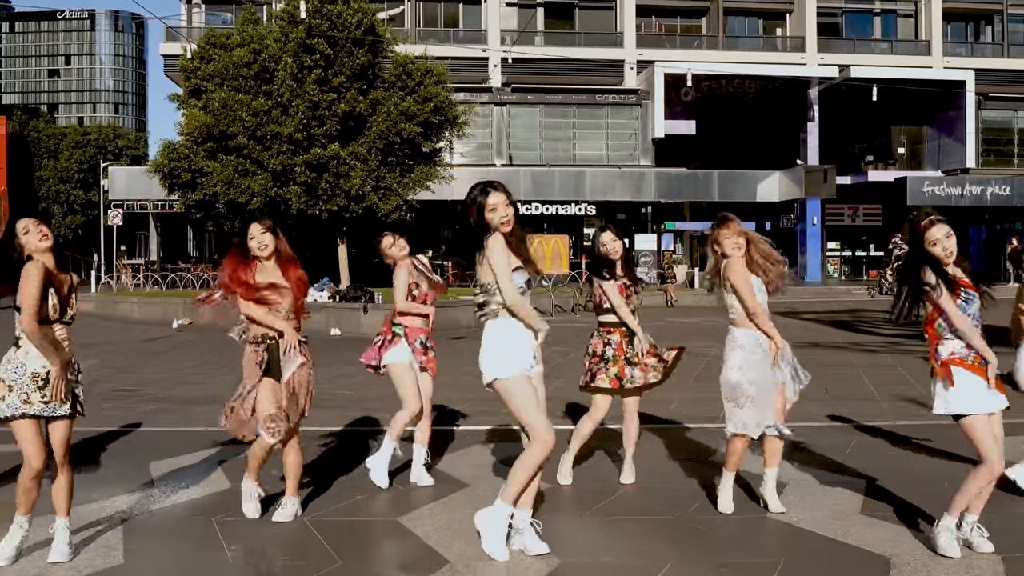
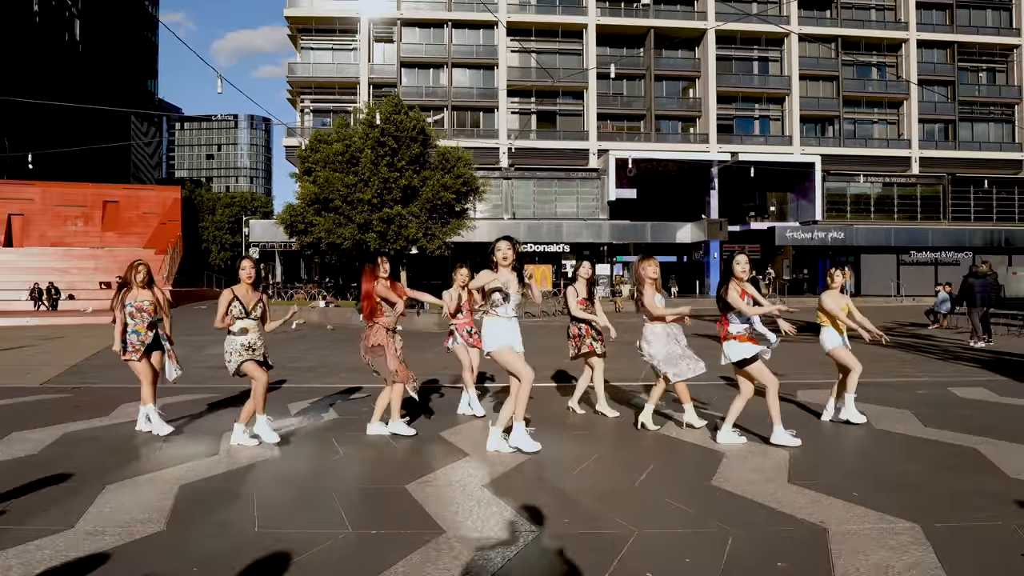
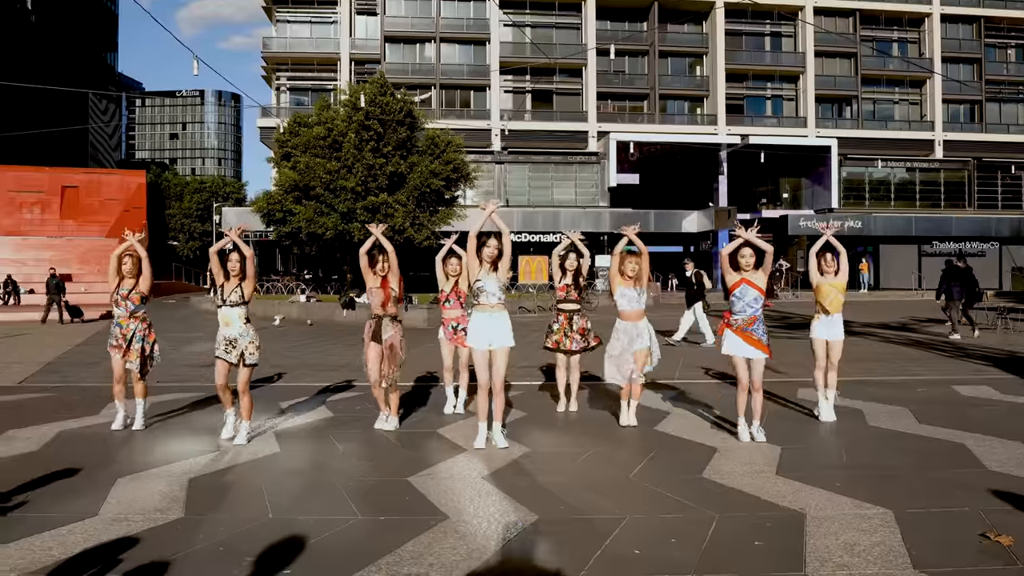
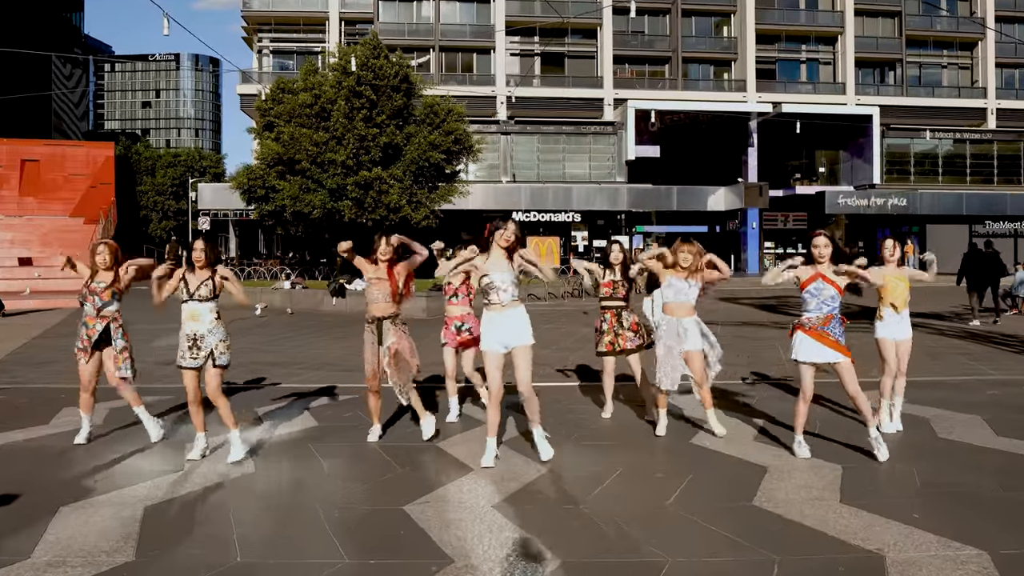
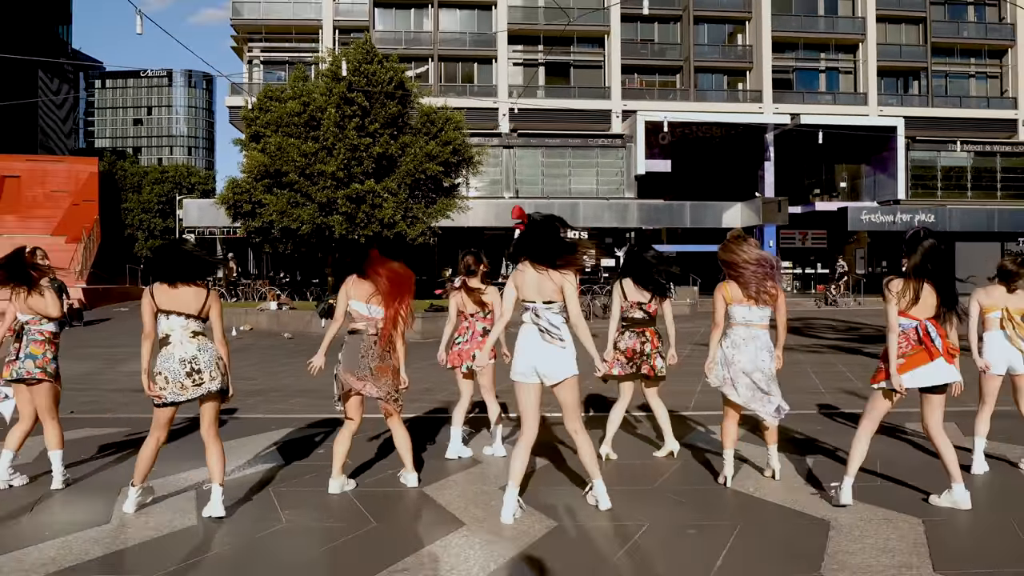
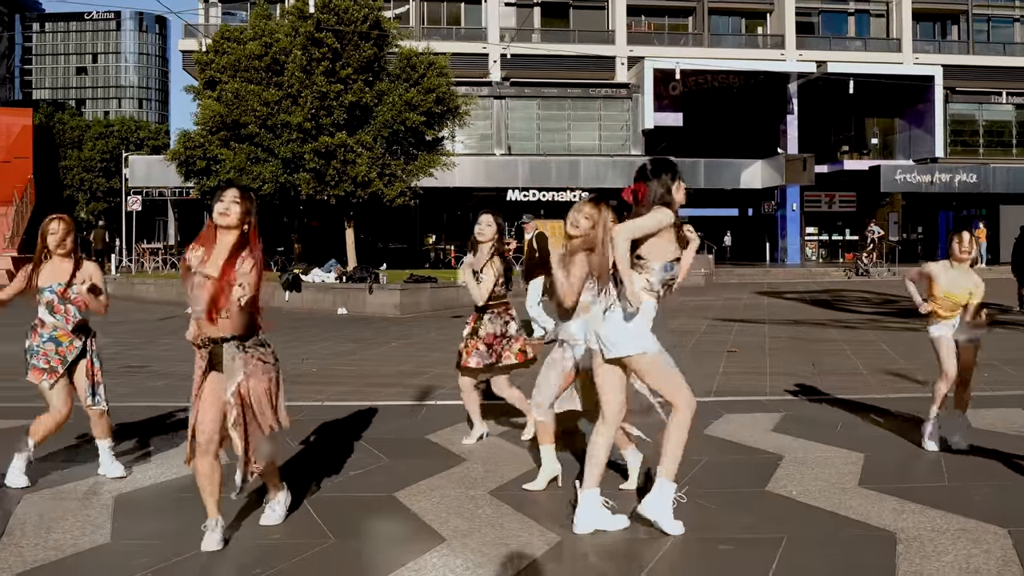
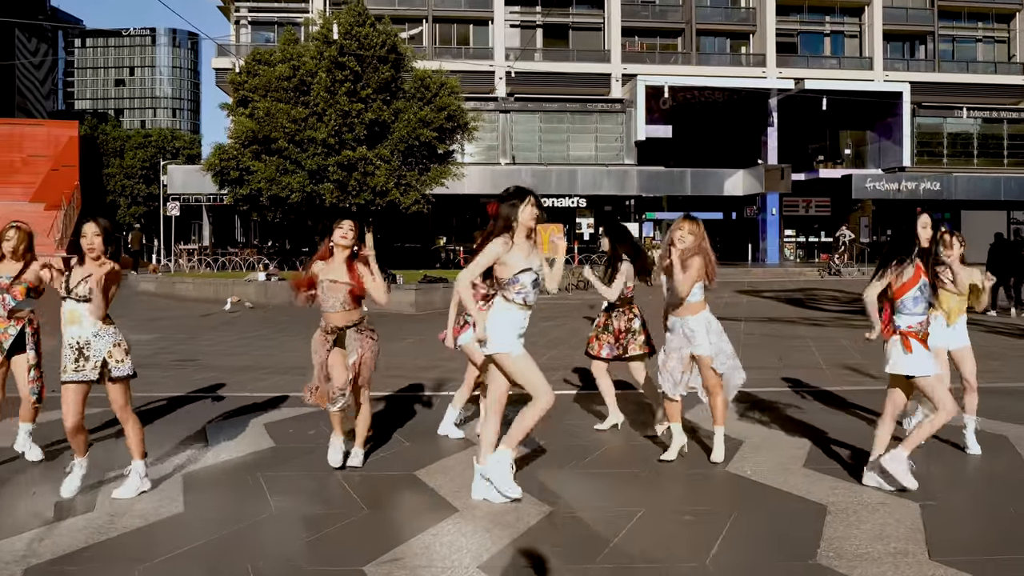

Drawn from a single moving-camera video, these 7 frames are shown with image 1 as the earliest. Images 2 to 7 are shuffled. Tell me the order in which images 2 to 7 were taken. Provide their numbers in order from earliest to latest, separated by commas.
5, 2, 3, 4, 7, 6
